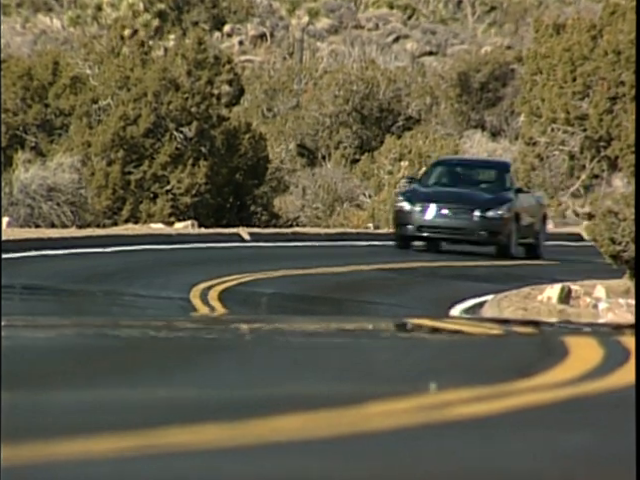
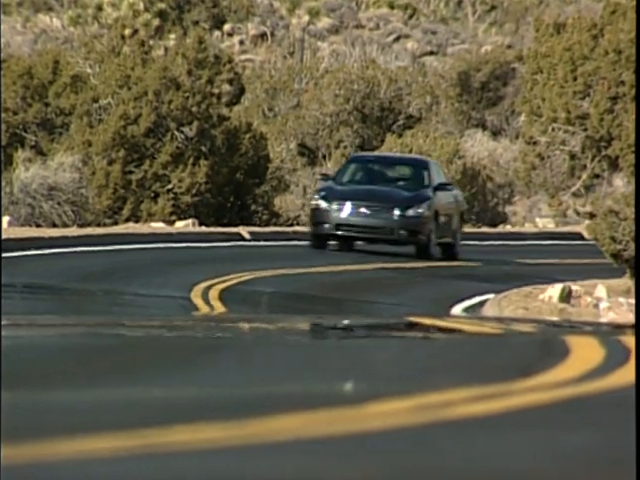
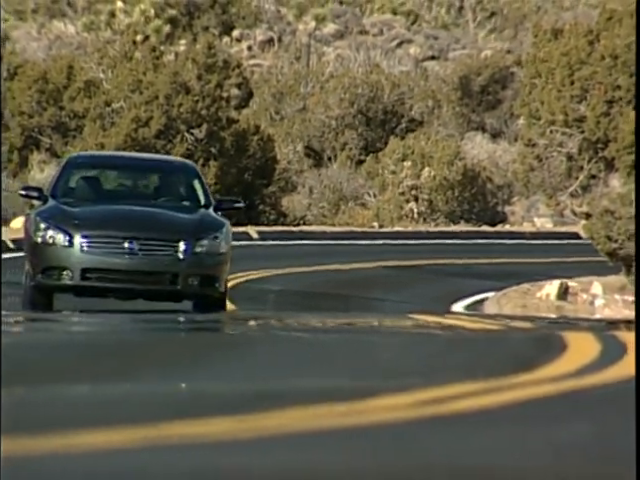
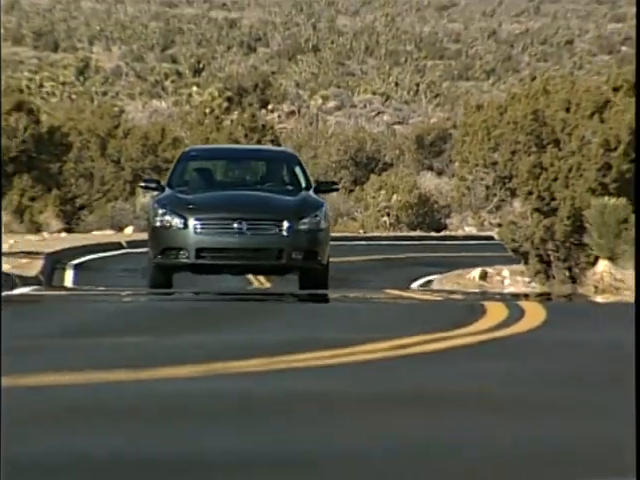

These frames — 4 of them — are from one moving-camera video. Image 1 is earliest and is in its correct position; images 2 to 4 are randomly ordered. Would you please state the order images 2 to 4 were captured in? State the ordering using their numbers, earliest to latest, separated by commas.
2, 3, 4
